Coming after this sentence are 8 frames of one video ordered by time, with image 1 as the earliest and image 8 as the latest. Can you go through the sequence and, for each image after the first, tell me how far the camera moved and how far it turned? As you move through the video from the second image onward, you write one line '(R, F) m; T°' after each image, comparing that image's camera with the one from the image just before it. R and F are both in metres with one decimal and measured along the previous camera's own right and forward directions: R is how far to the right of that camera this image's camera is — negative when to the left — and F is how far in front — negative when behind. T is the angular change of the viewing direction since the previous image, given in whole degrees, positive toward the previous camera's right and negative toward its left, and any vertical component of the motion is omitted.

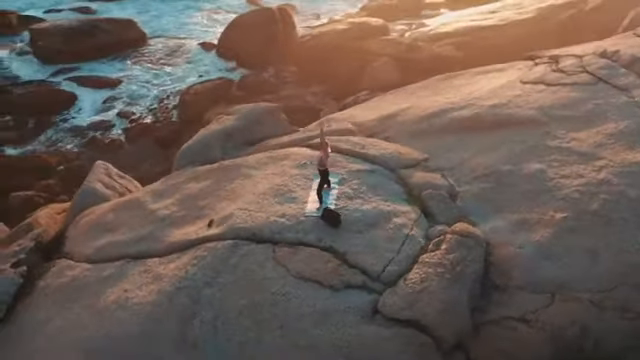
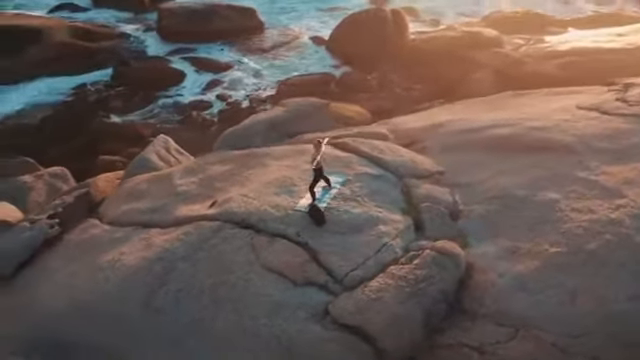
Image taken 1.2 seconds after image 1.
(+1.2, +0.1) m; -12°
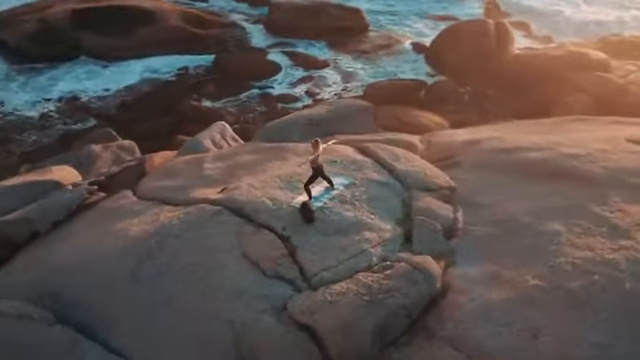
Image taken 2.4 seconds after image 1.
(+1.0, +0.1) m; -11°
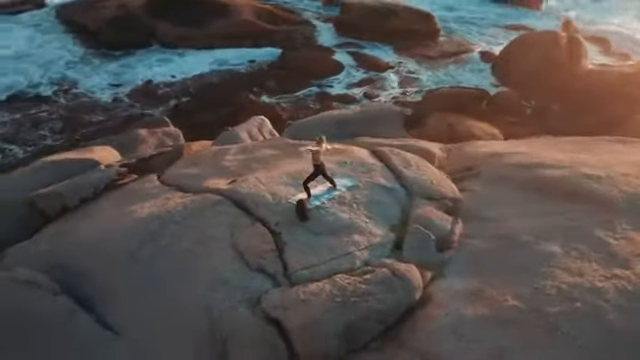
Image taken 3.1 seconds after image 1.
(+0.7, 0.0) m; -7°
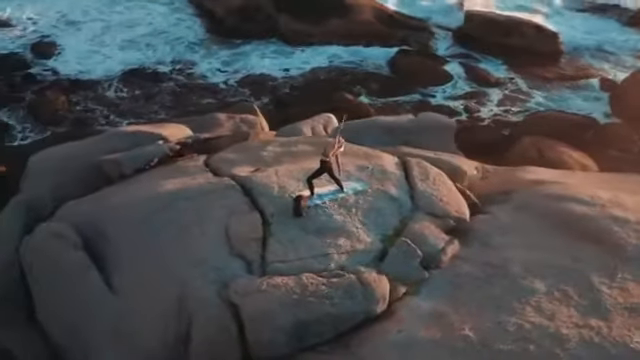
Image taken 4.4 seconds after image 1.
(+1.1, +0.1) m; -12°
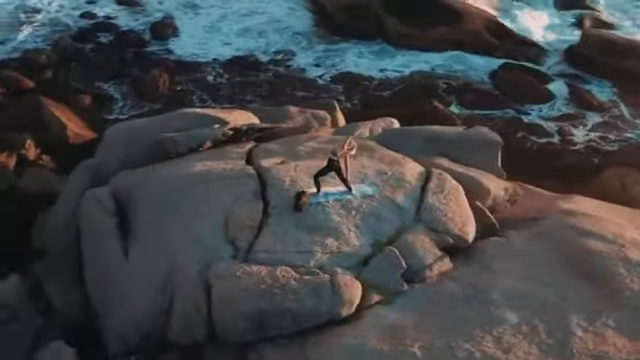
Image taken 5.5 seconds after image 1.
(+1.0, +0.1) m; -11°
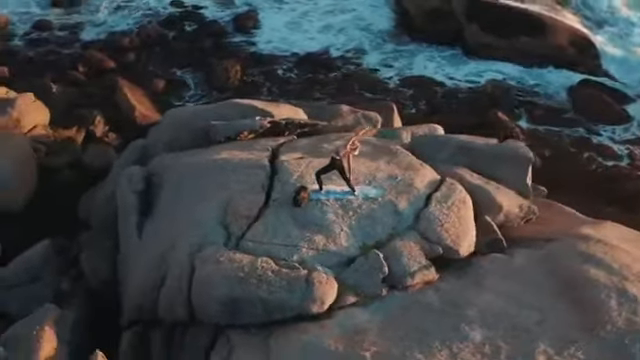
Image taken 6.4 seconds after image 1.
(+0.8, 0.0) m; -8°
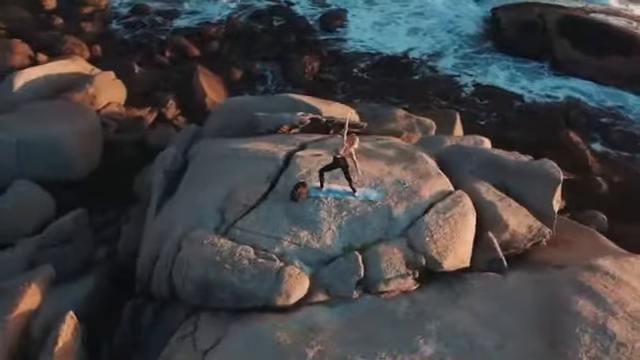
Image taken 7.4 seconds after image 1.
(+0.9, +0.1) m; -9°
